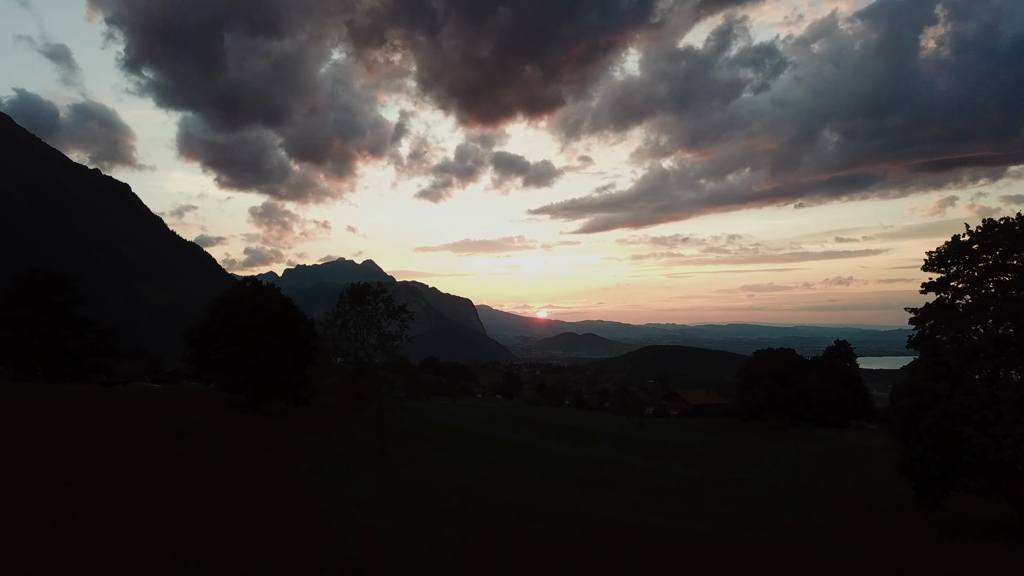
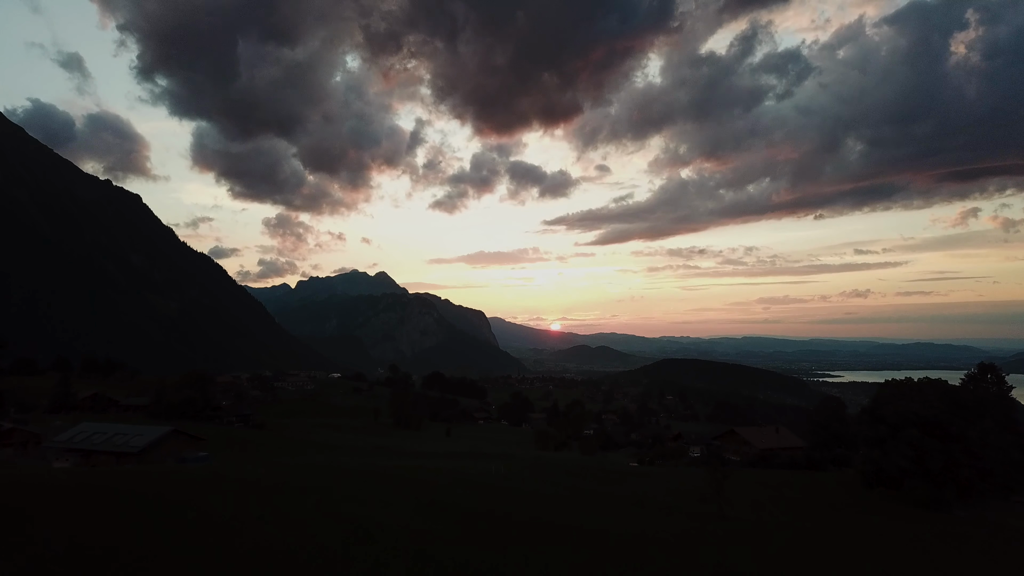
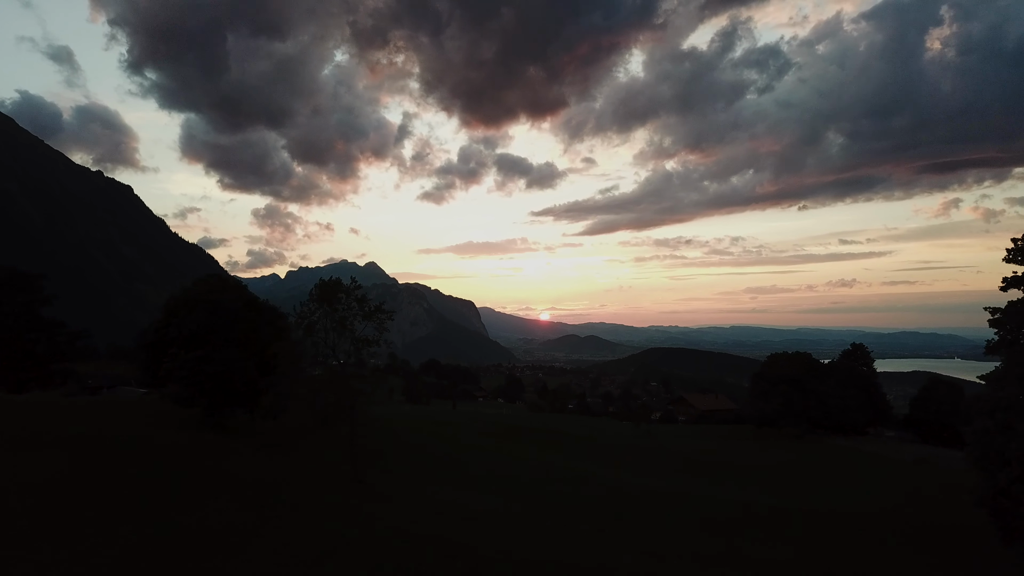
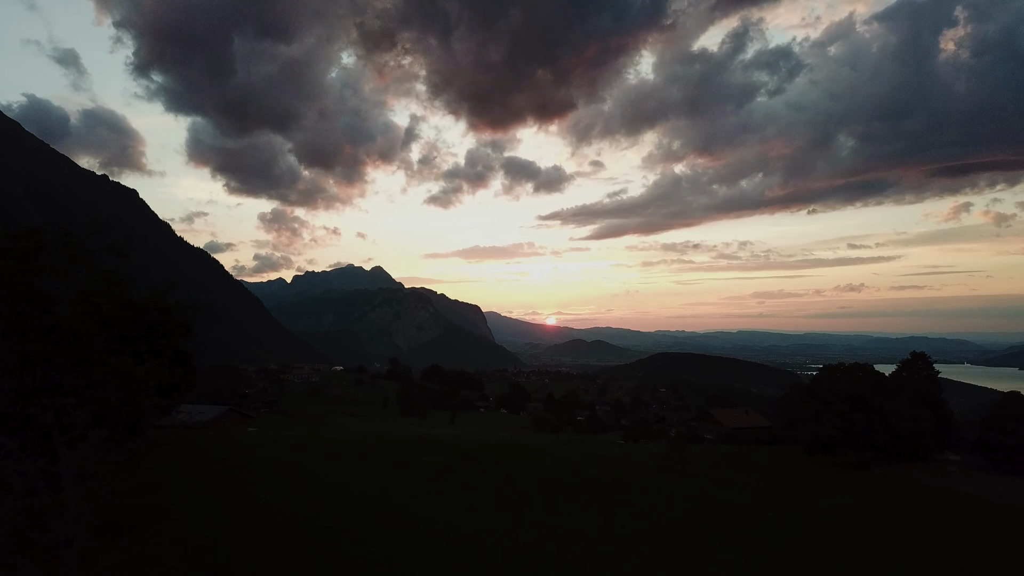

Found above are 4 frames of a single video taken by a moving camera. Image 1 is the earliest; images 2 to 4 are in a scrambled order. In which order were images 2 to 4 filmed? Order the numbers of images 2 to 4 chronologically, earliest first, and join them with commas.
3, 4, 2
